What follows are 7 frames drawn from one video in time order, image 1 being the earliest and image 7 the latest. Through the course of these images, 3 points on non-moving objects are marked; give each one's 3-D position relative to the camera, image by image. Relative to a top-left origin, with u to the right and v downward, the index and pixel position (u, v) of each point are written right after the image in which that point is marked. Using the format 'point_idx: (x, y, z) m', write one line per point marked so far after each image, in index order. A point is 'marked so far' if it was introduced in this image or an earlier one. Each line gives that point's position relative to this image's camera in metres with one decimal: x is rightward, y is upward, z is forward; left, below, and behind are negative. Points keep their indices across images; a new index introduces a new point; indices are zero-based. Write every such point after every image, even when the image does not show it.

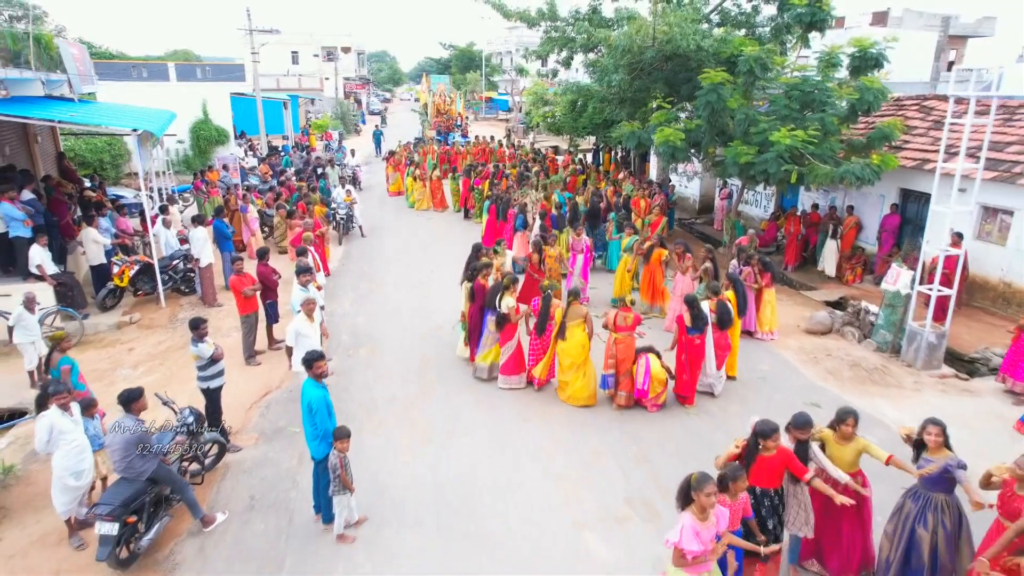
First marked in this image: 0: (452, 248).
0: (-1.3, +0.9, +14.3) m
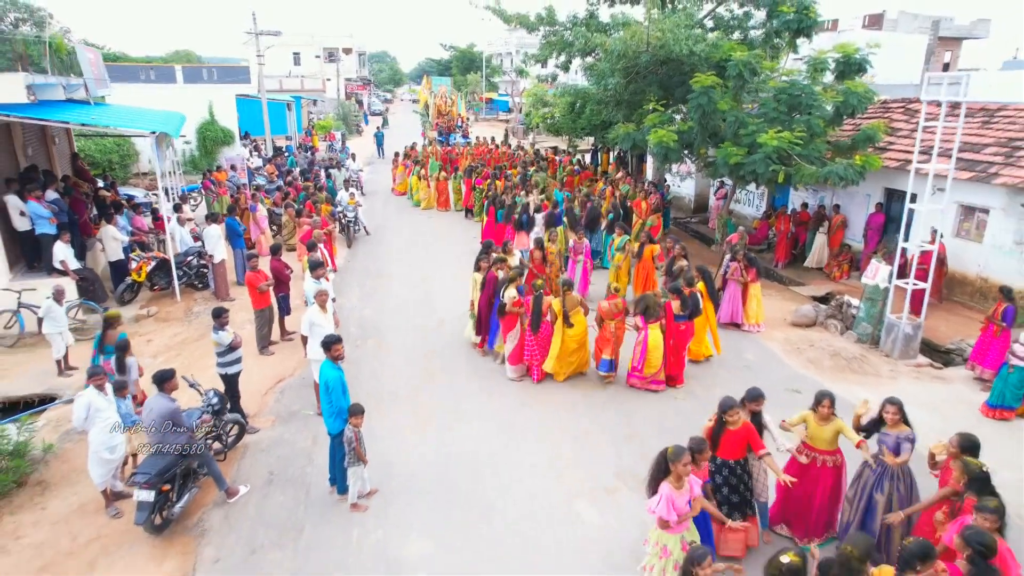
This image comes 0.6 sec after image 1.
0: (-1.3, +0.9, +14.8) m
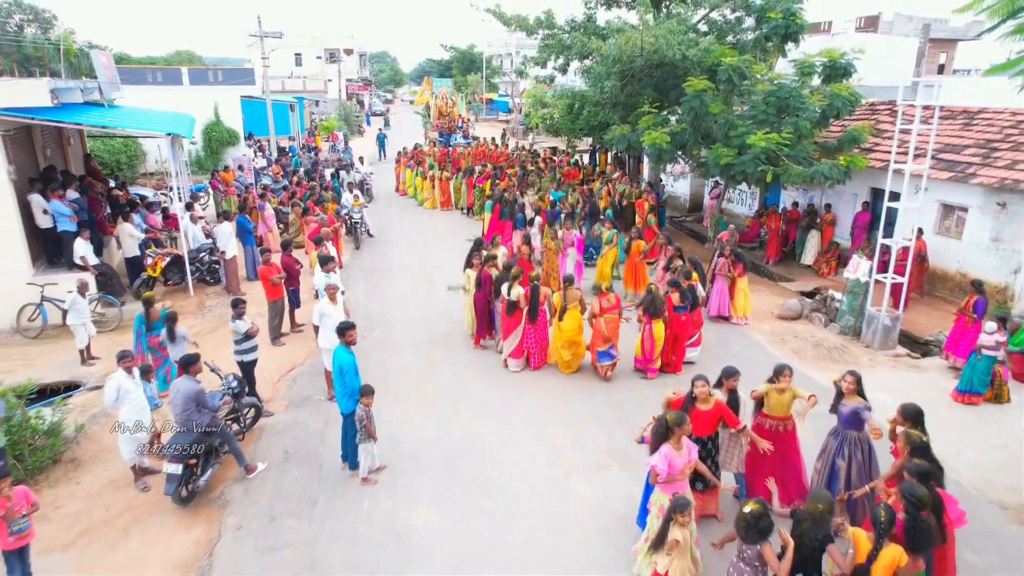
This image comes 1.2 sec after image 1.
0: (-1.3, +1.0, +15.3) m
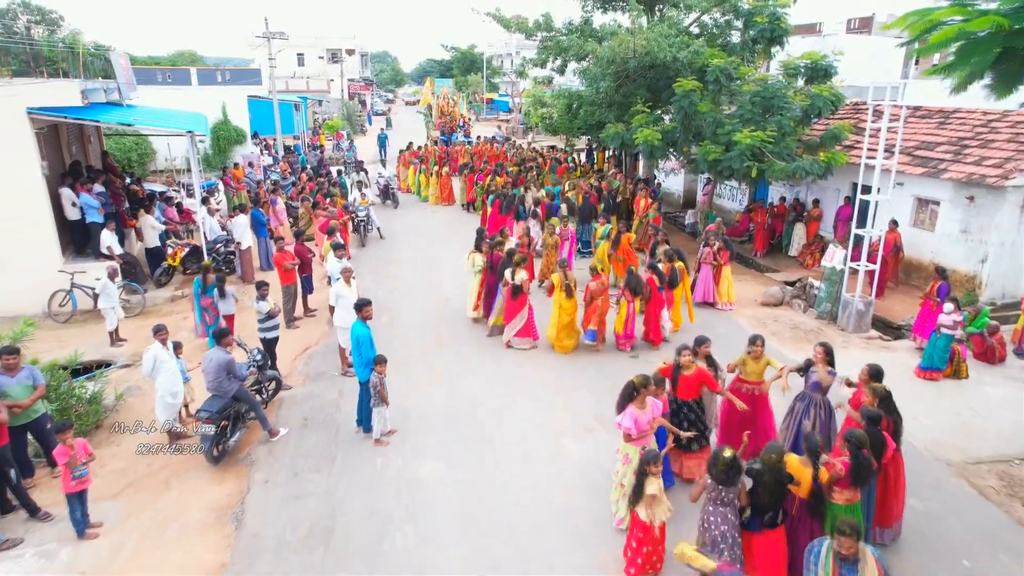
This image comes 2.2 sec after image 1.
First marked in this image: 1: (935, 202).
0: (-1.3, +1.2, +16.0) m
1: (+7.4, +1.5, +11.7) m
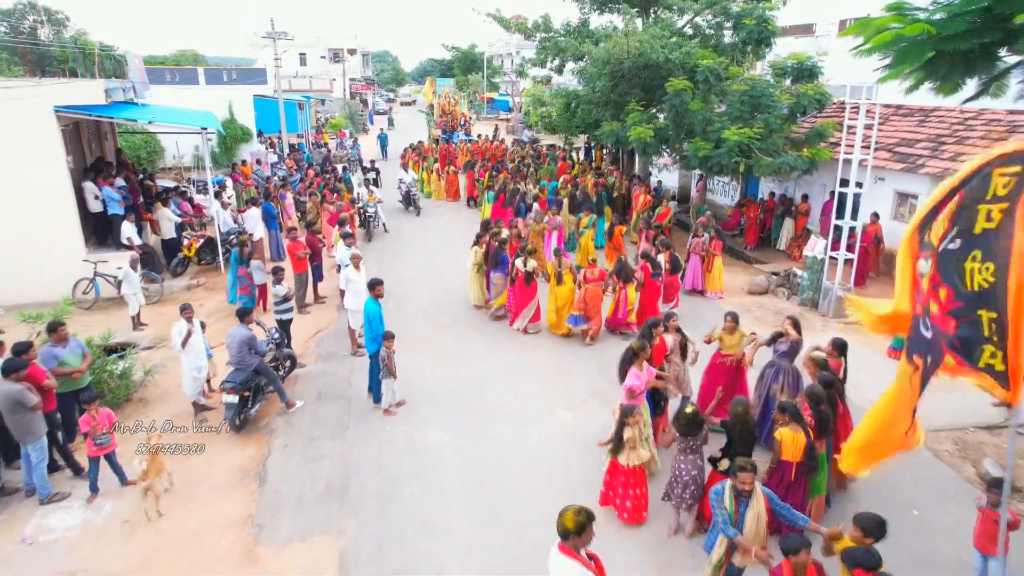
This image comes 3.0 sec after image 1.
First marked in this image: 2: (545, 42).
0: (-1.3, +1.4, +16.6) m
1: (+7.3, +1.7, +12.3) m
2: (+0.9, +6.9, +18.9) m
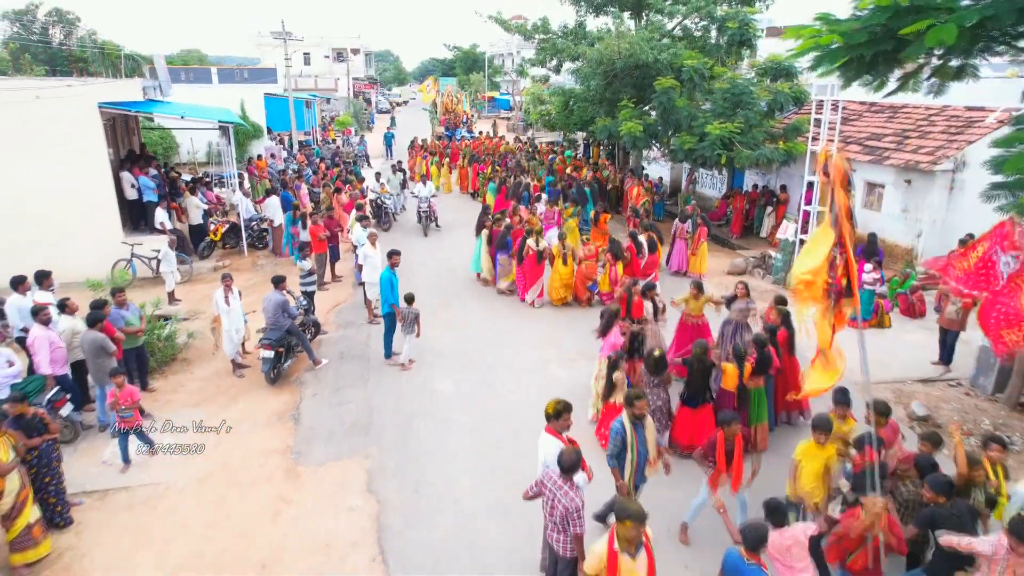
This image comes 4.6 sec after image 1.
0: (-1.3, +1.8, +17.7) m
1: (+7.3, +2.0, +13.4) m
2: (+0.9, +7.3, +20.0) m
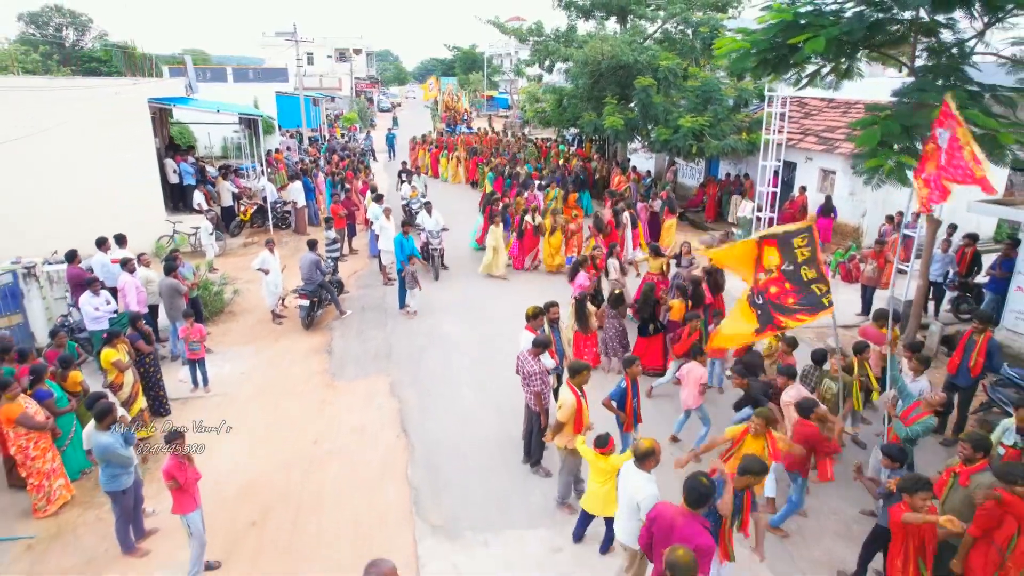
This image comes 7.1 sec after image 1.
0: (-1.4, +2.4, +19.5) m
1: (+7.2, +2.6, +15.2) m
2: (+0.8, +7.8, +21.8) m
